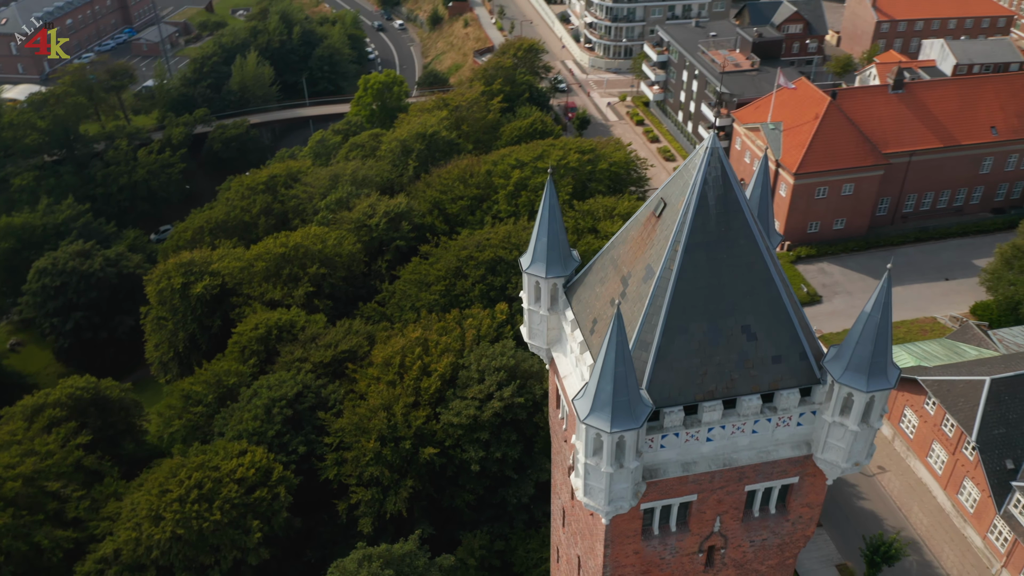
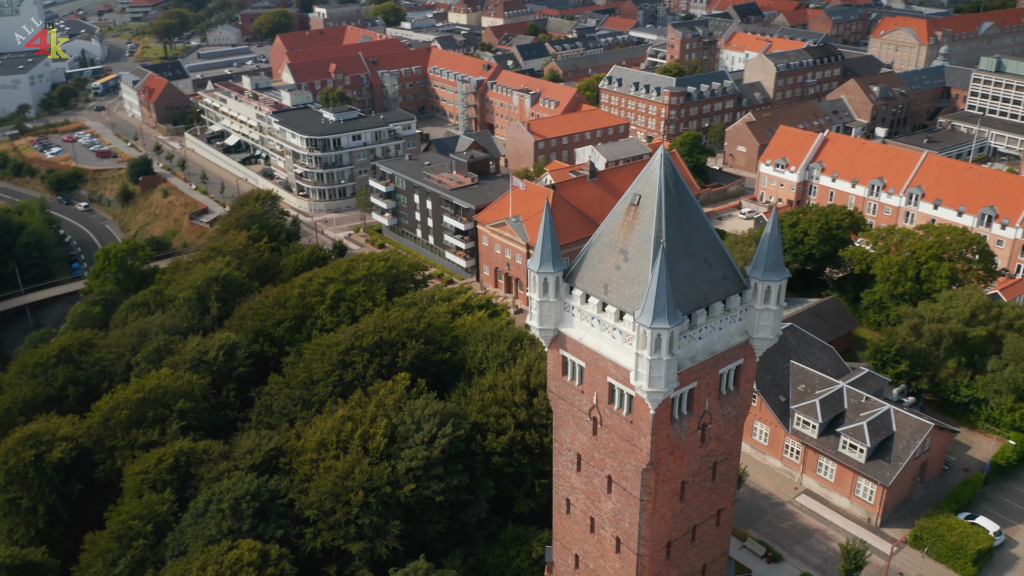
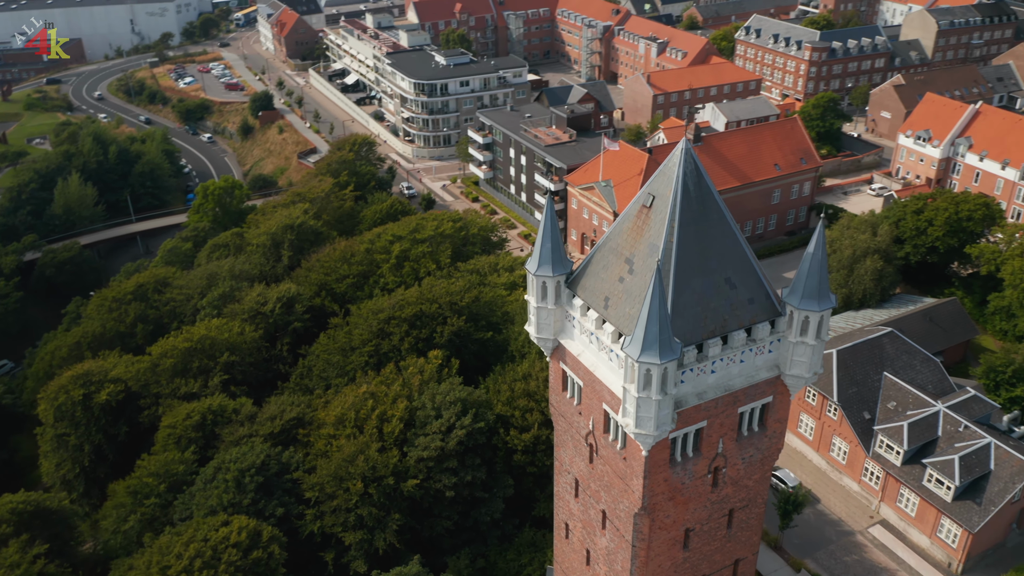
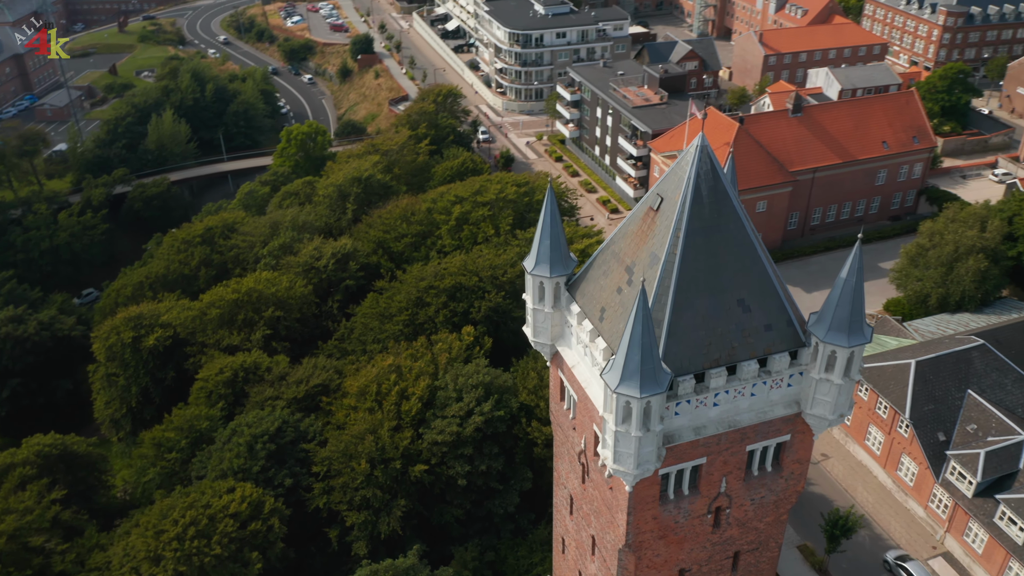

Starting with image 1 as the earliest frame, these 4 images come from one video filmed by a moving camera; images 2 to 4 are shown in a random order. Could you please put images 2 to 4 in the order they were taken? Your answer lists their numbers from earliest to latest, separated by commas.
4, 3, 2
